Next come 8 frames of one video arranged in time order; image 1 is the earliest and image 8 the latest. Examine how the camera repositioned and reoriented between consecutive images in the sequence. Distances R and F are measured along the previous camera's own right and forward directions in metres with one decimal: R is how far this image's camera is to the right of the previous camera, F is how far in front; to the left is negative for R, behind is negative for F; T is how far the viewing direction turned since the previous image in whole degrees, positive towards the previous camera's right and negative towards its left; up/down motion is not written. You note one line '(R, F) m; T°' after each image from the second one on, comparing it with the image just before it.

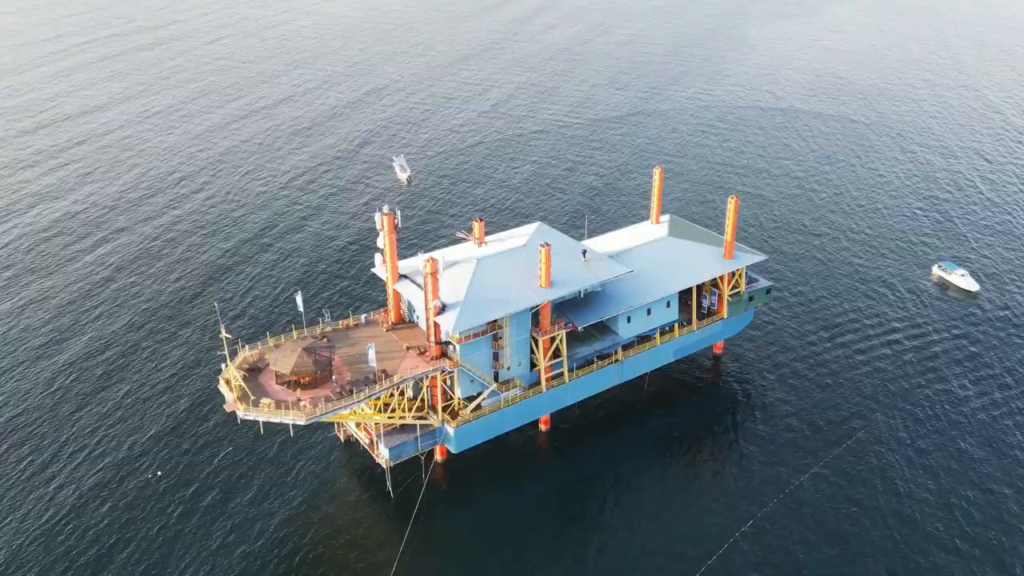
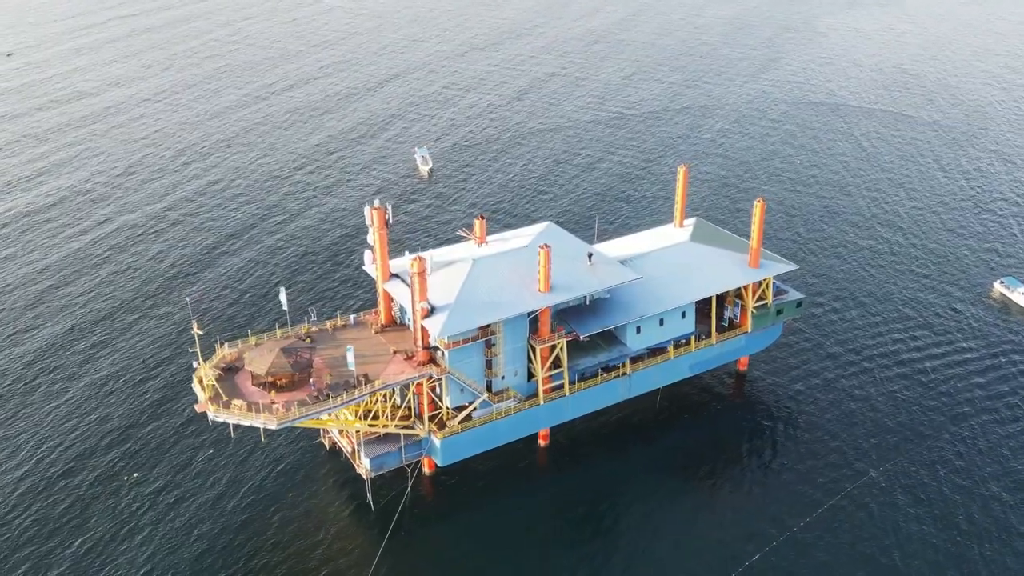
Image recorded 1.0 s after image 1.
(+6.4, +6.4) m; -4°
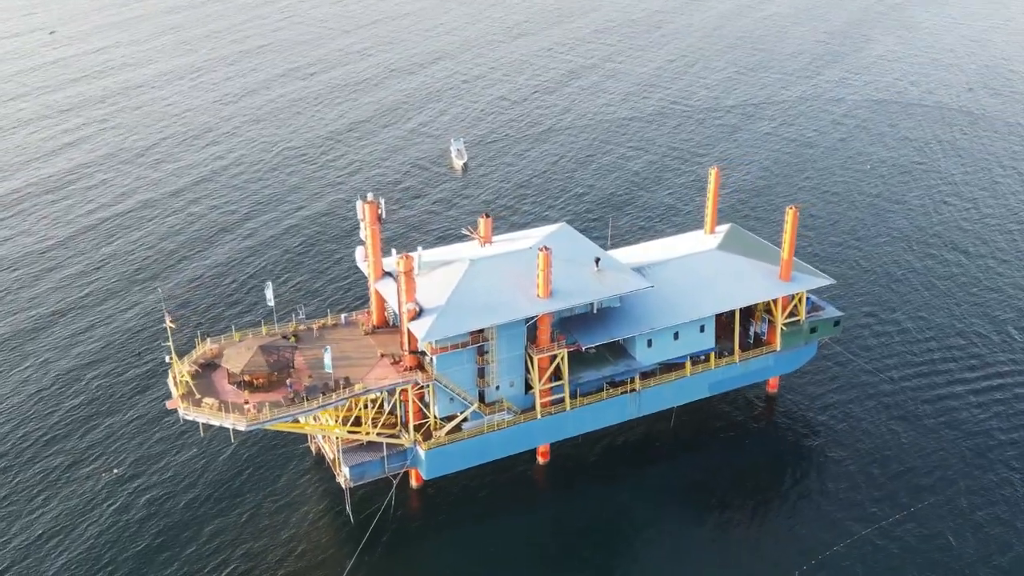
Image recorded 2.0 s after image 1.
(+7.5, +6.2) m; -5°
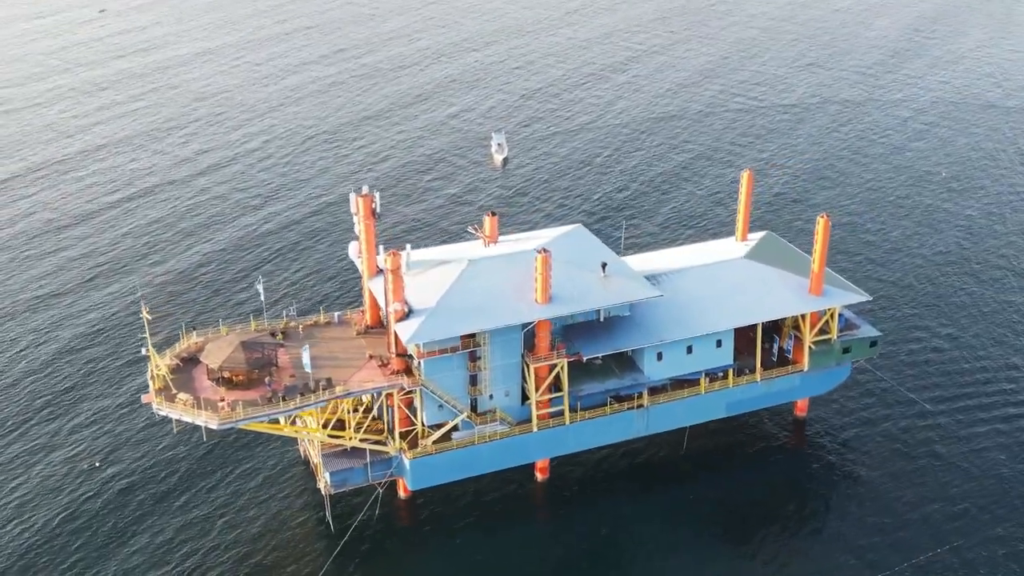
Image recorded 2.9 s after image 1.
(+7.2, +5.3) m; -5°
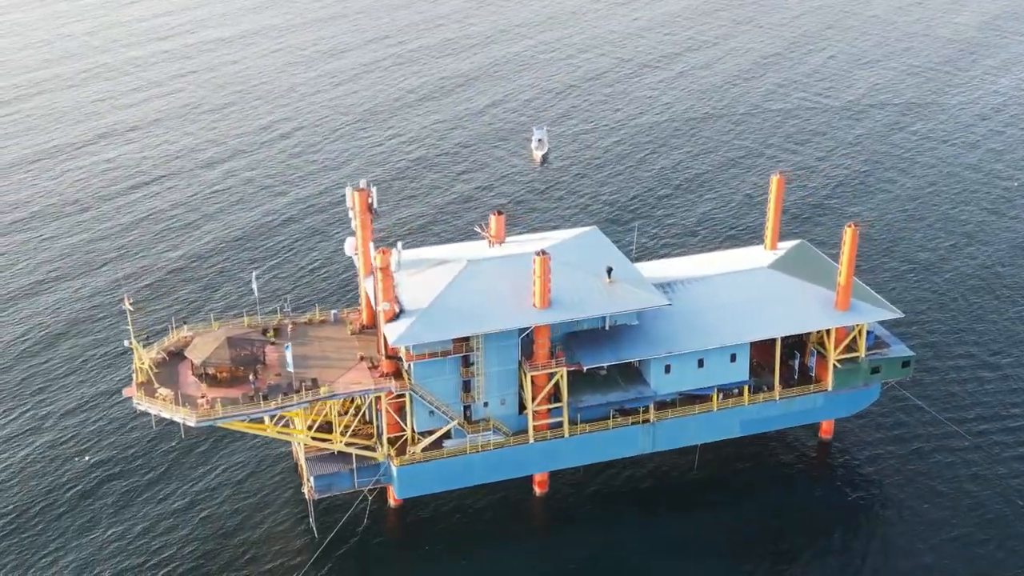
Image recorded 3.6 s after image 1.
(+6.2, +4.1) m; -5°
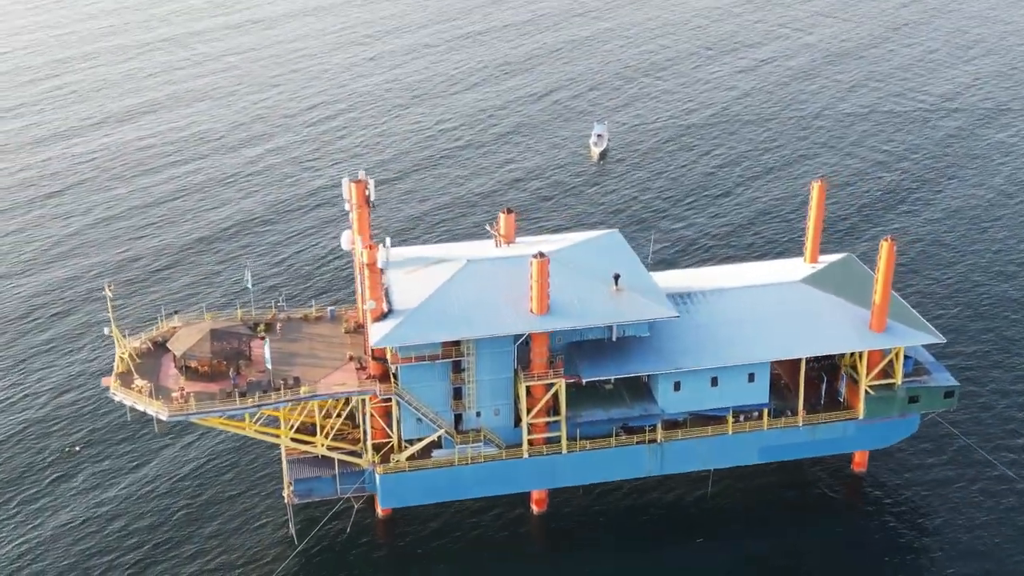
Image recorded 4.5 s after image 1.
(+7.6, +5.2) m; -6°
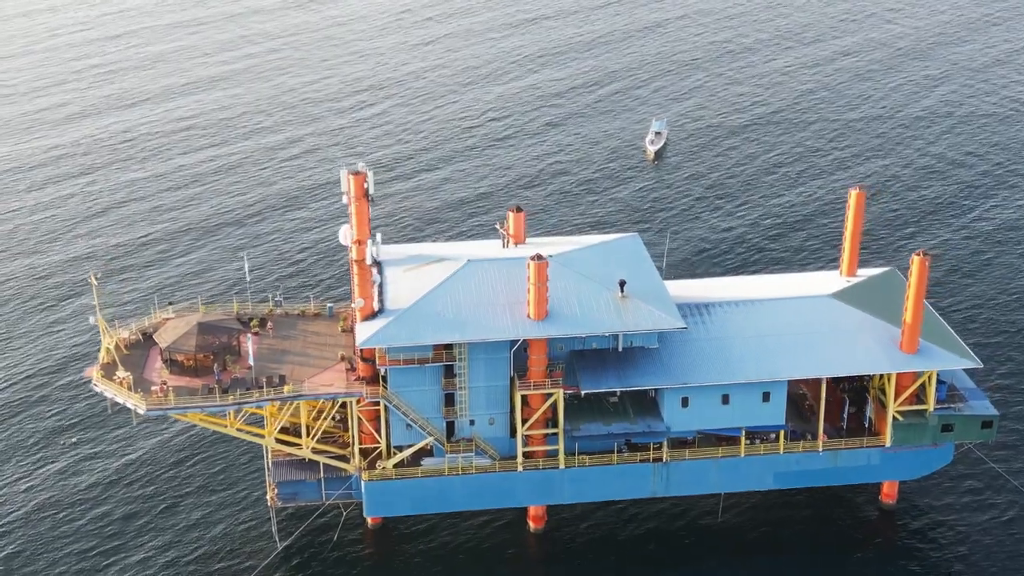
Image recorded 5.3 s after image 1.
(+5.8, +4.4) m; -5°
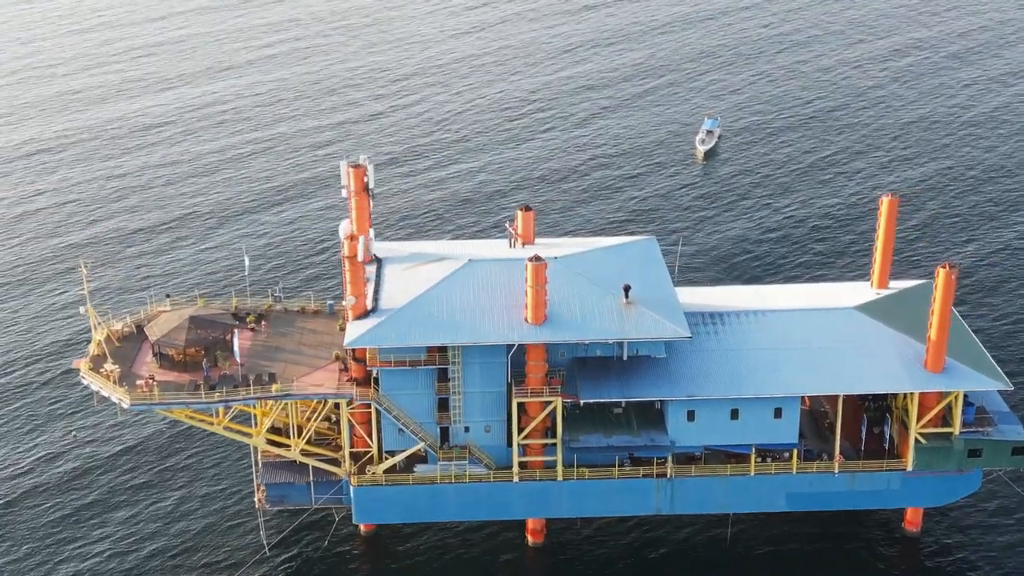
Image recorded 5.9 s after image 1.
(+4.4, +3.3) m; -4°
